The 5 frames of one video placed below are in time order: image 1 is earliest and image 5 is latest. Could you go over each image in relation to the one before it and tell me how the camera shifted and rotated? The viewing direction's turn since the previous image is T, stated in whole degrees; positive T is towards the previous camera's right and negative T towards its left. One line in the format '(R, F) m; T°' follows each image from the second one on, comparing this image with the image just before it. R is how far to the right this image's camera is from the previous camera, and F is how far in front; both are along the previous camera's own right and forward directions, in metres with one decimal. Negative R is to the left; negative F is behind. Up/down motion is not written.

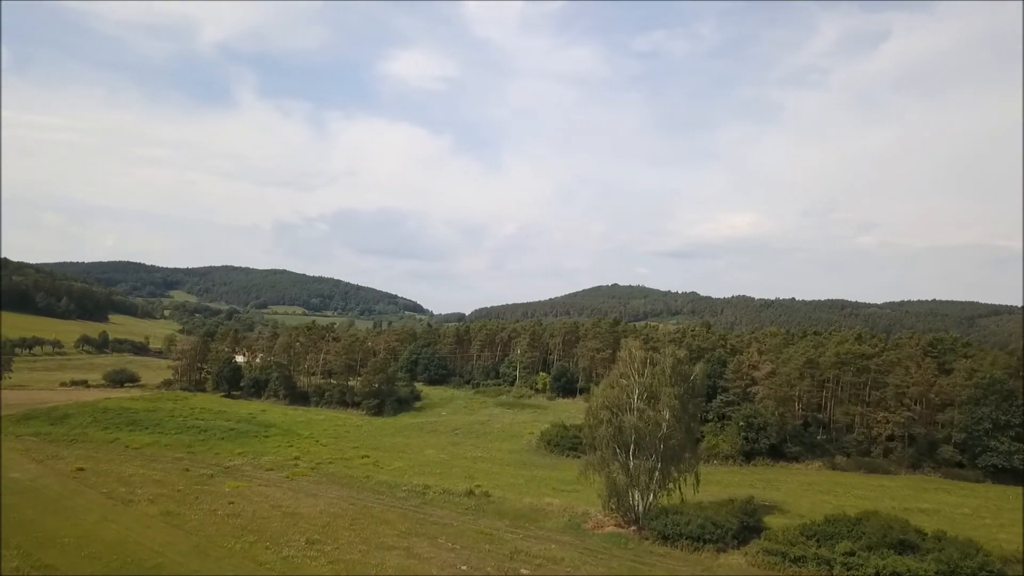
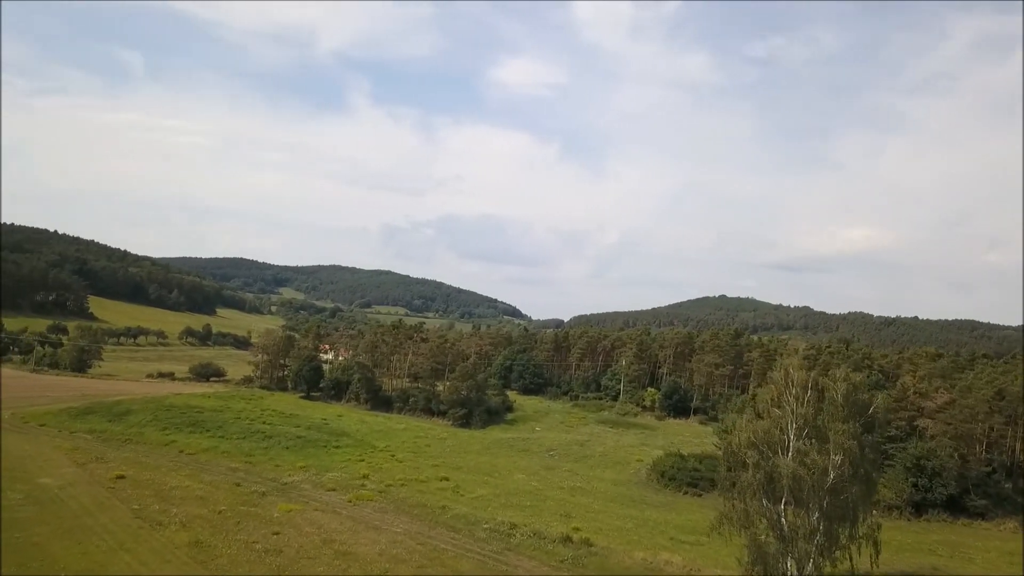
(-0.4, +6.2) m; -7°
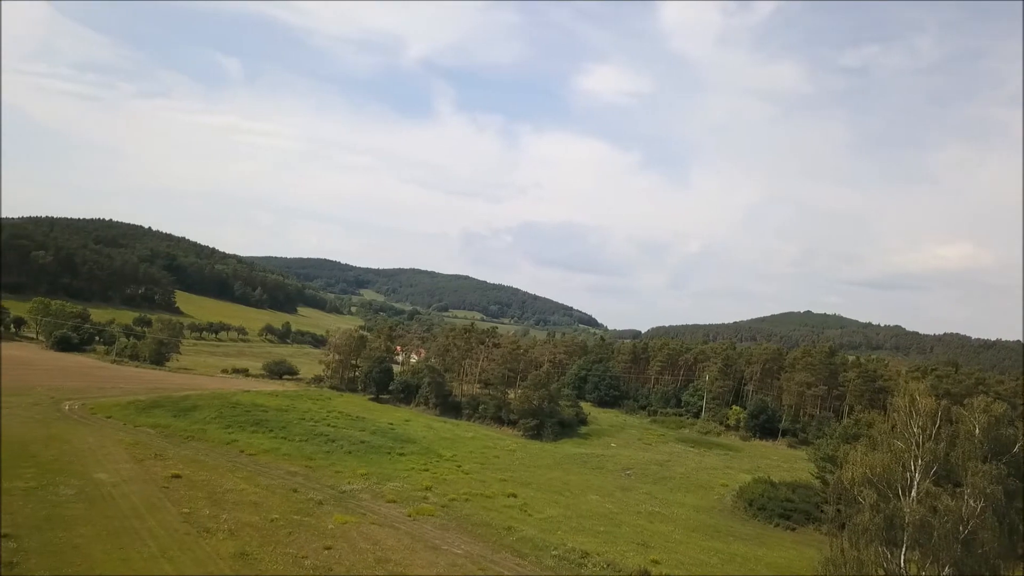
(-0.1, +2.3) m; -5°
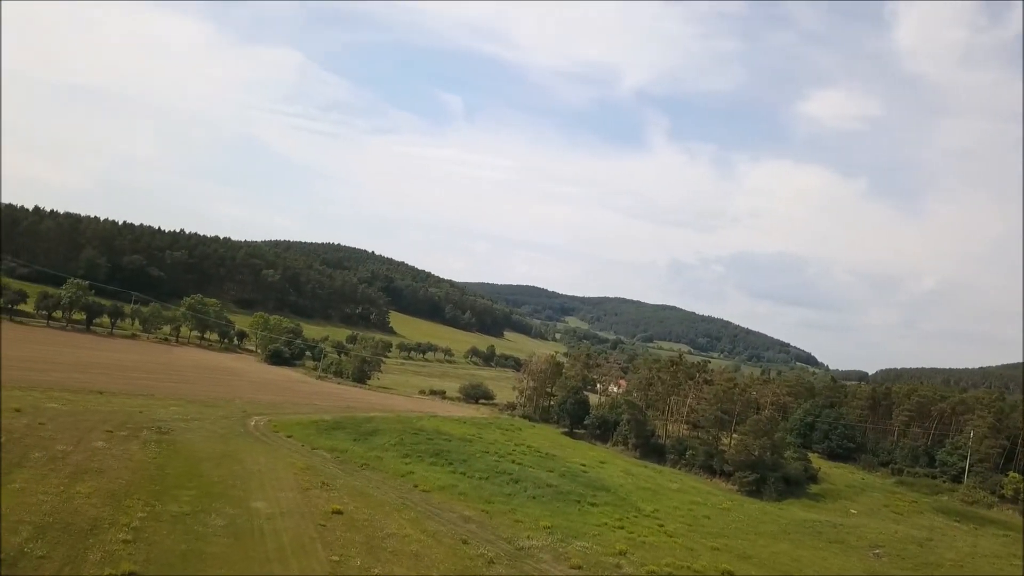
(-0.3, +5.1) m; -14°
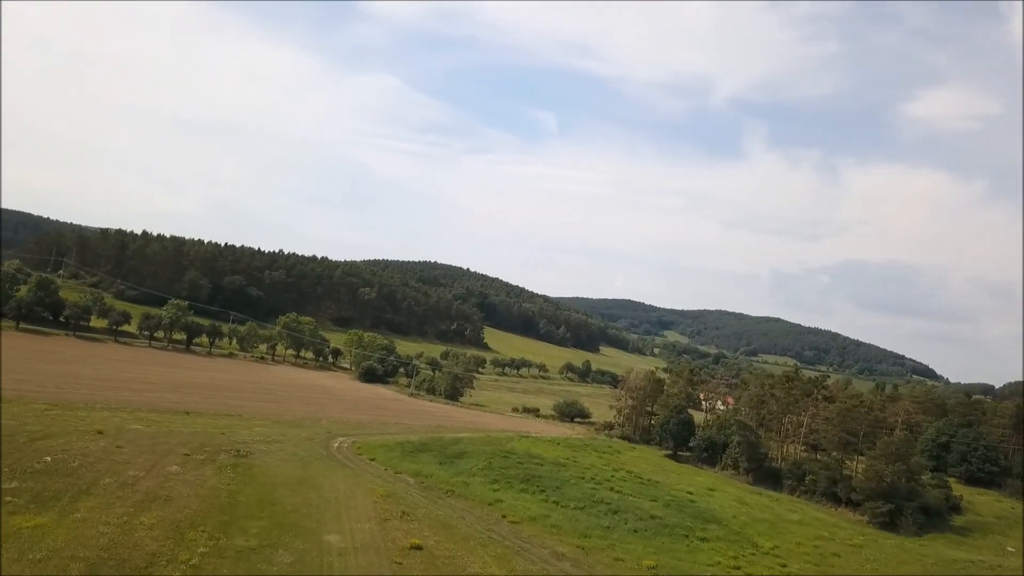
(+0.1, +2.8) m; -7°
